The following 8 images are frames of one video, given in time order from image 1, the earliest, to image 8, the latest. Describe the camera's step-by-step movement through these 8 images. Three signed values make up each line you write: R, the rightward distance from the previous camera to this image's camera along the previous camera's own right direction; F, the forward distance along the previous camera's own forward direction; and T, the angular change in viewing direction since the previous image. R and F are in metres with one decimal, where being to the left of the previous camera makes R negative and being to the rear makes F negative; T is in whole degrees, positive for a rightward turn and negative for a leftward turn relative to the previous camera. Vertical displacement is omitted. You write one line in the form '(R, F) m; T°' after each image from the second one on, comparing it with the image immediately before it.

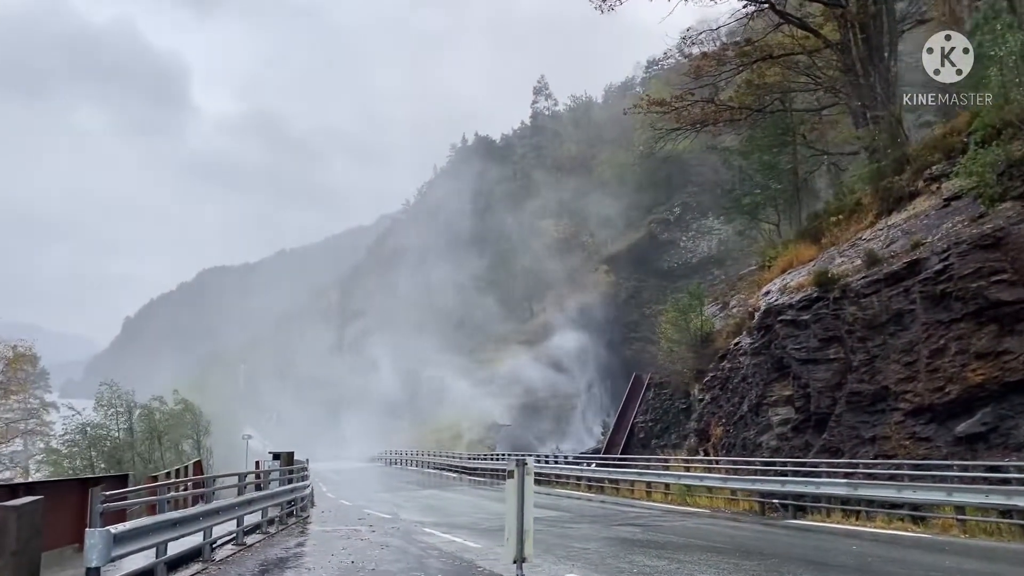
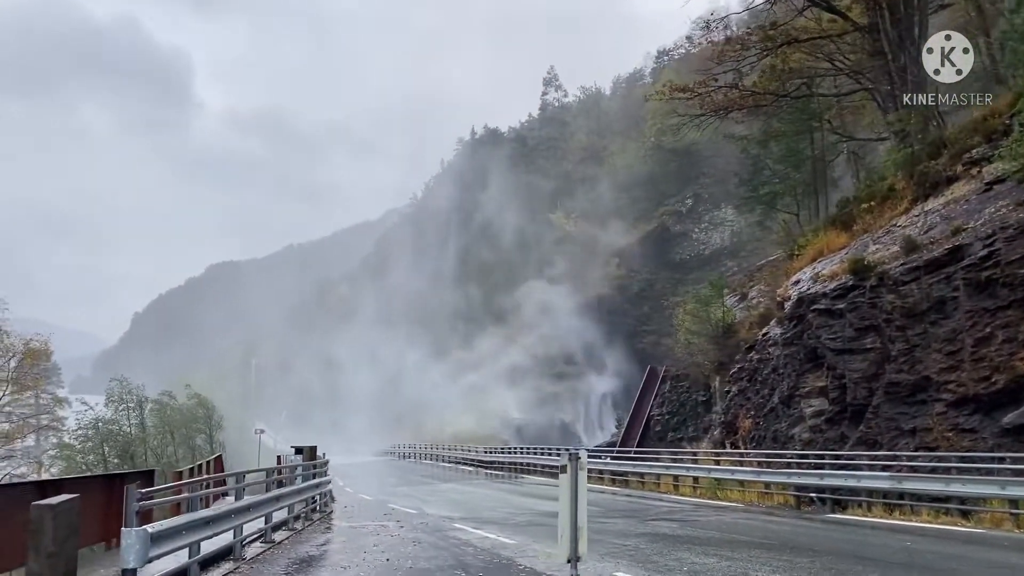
(-0.4, +0.4) m; 0°
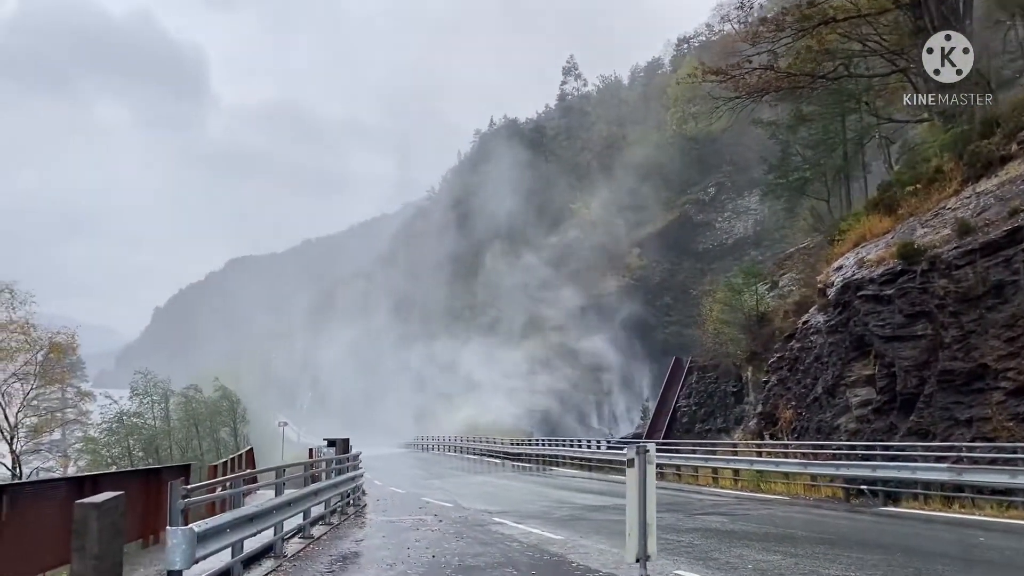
(-0.4, +0.5) m; -1°
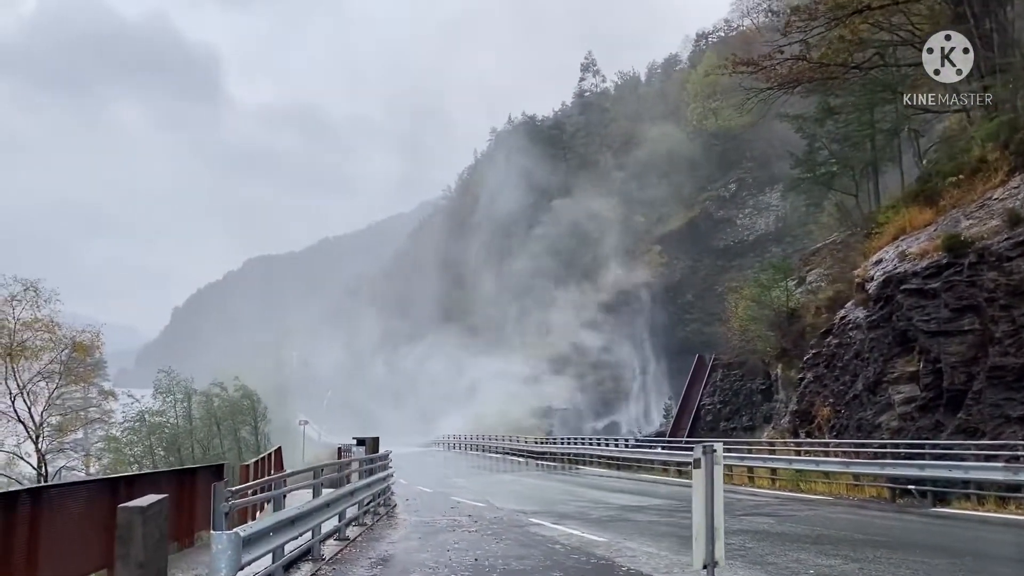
(-0.3, +0.4) m; -1°
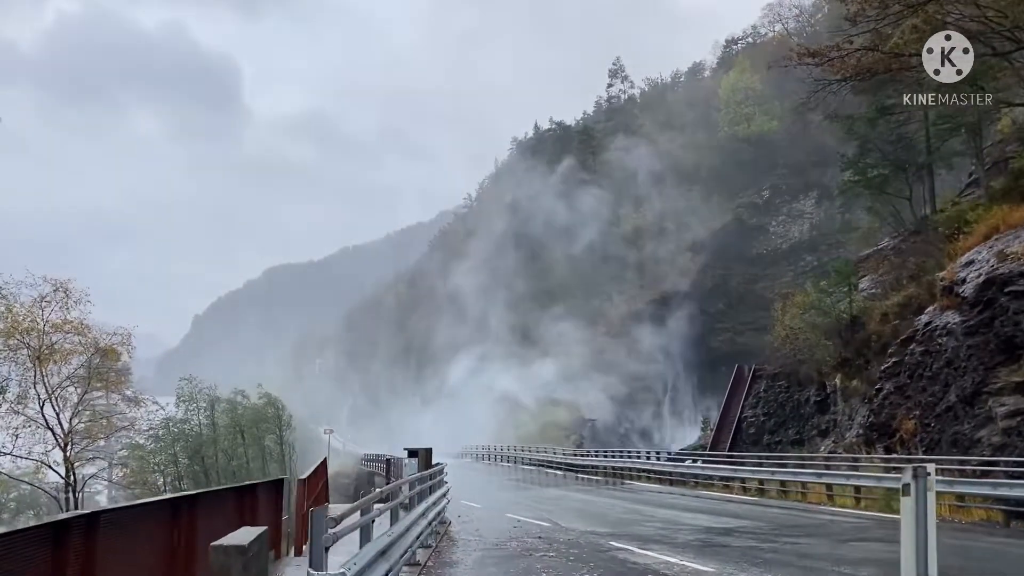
(-0.9, +1.4) m; -1°
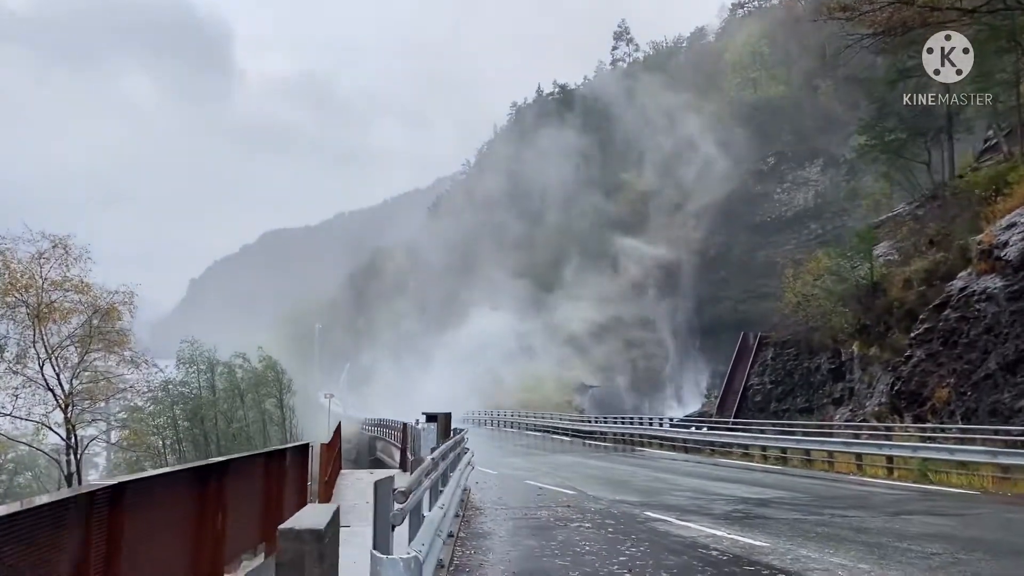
(-0.5, +0.8) m; 0°
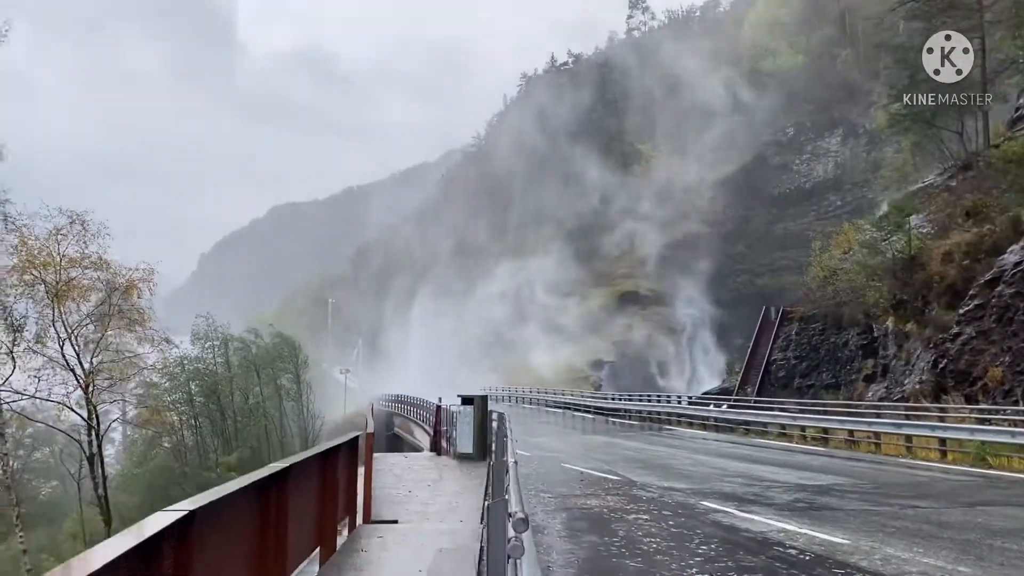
(-0.5, +0.7) m; -1°
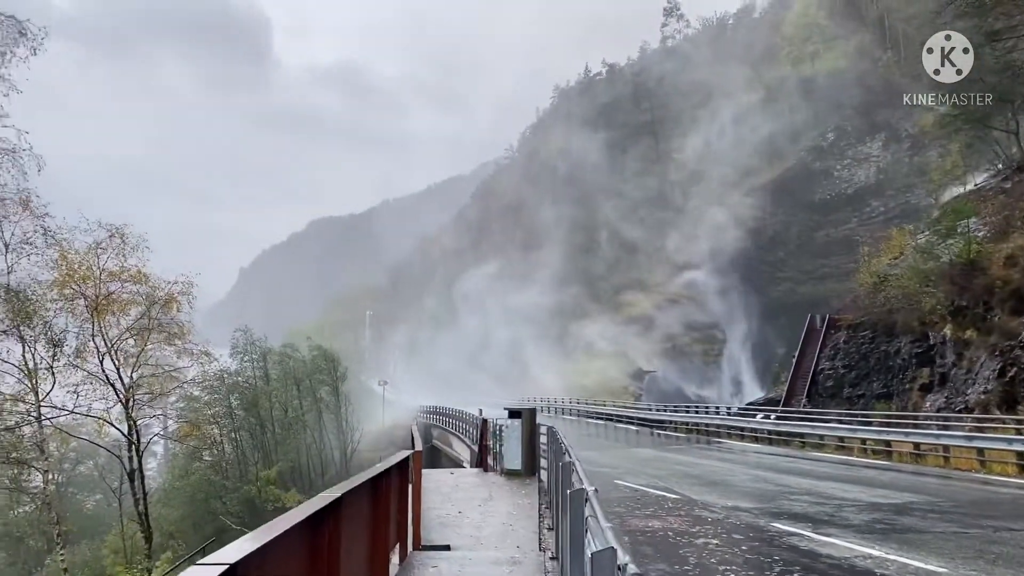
(-0.3, +0.6) m; -2°
